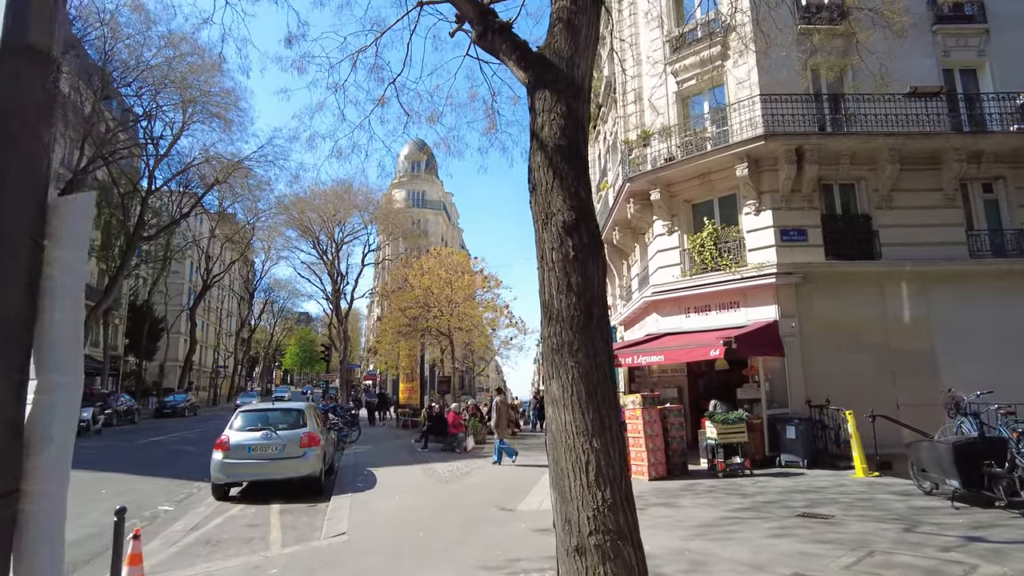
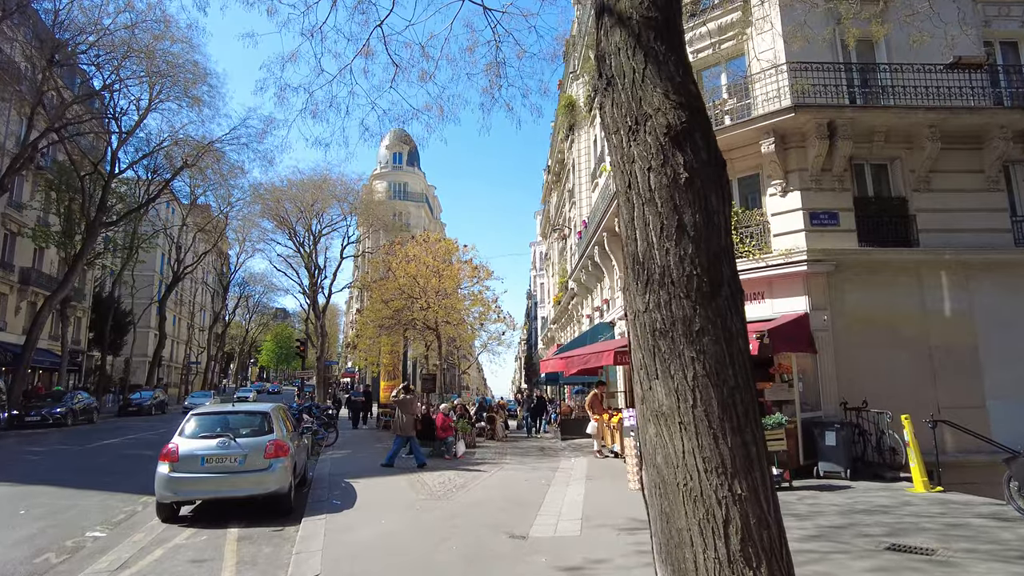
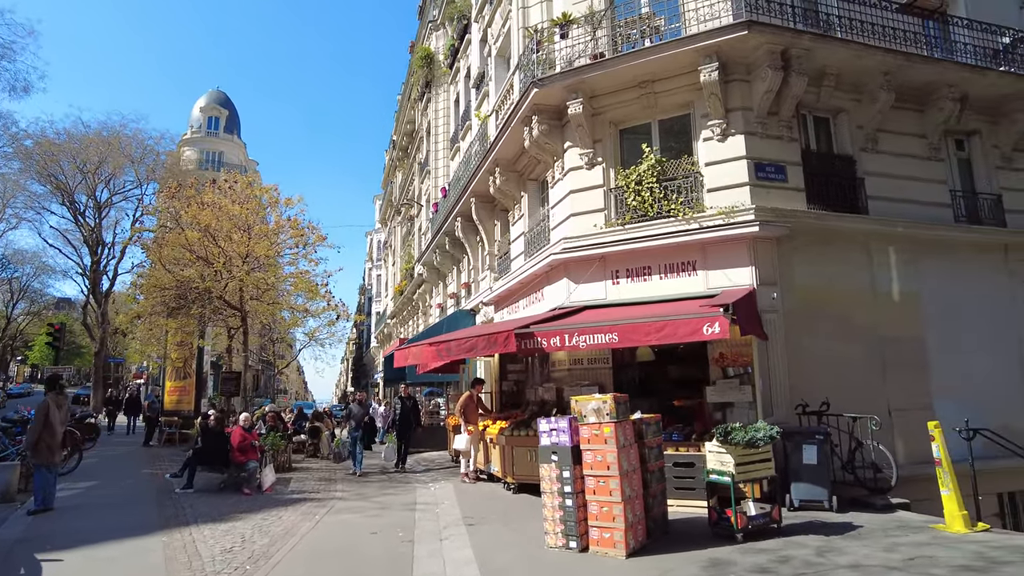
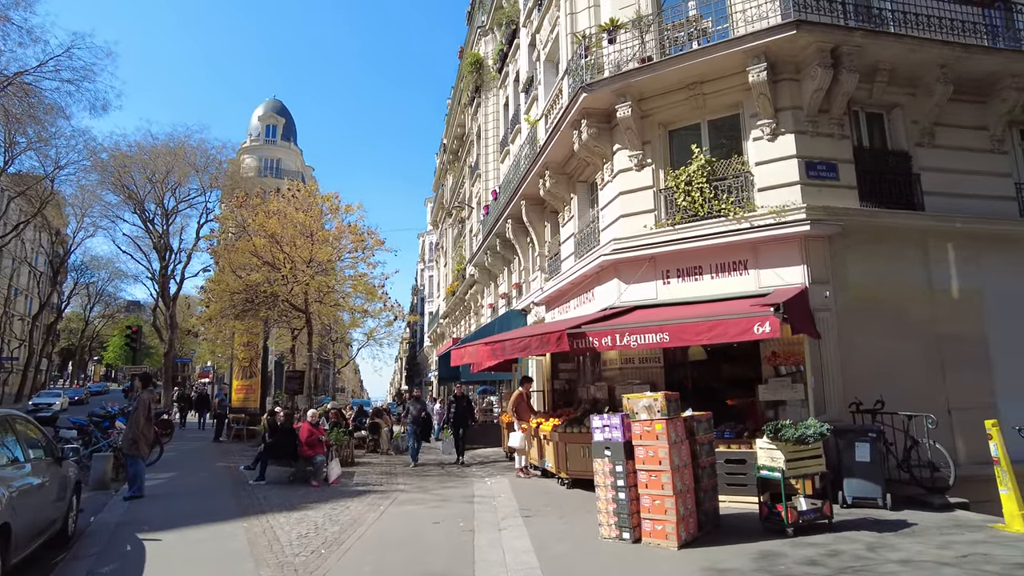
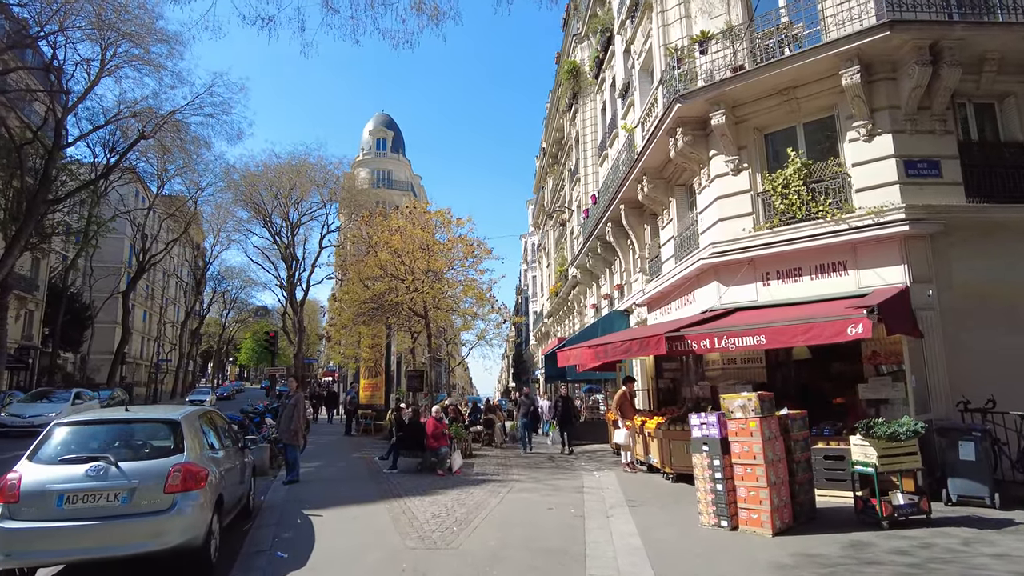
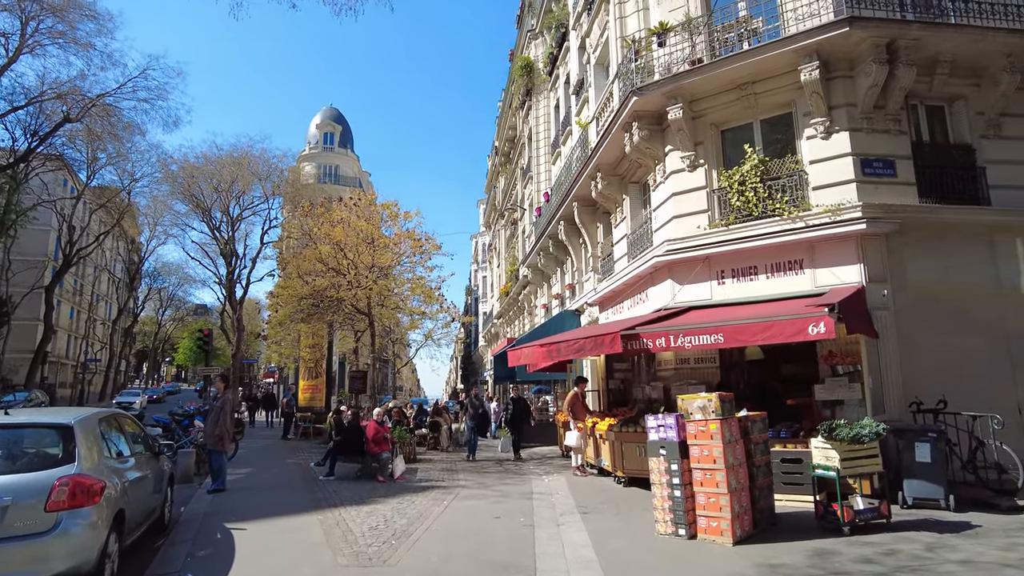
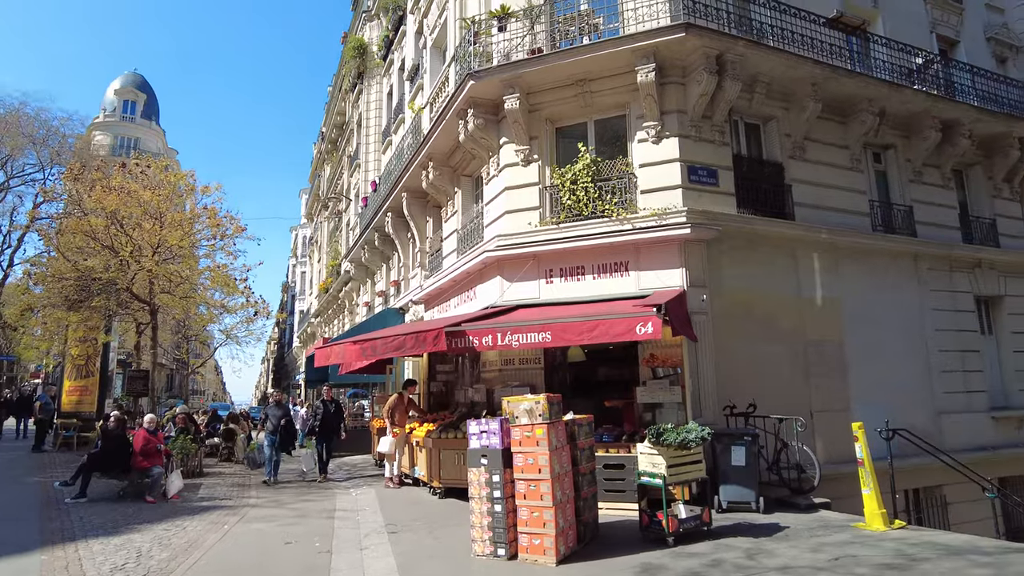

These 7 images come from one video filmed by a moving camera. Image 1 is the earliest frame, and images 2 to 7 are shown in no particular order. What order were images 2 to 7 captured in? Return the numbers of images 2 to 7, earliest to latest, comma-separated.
2, 5, 6, 4, 3, 7
